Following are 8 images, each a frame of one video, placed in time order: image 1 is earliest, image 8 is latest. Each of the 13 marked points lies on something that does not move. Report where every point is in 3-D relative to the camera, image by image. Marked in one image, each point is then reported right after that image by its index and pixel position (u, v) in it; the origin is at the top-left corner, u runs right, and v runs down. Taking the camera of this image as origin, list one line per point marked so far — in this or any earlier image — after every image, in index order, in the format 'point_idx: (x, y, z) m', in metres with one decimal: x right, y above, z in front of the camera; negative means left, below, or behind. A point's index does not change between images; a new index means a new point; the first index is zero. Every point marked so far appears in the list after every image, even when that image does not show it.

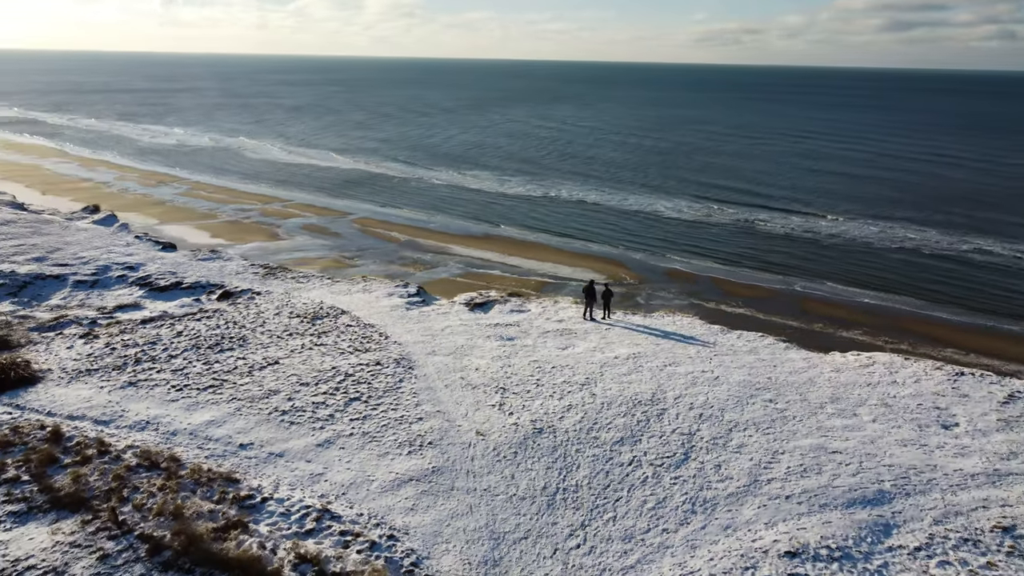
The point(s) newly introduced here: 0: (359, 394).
0: (-2.2, -1.5, +11.1) m
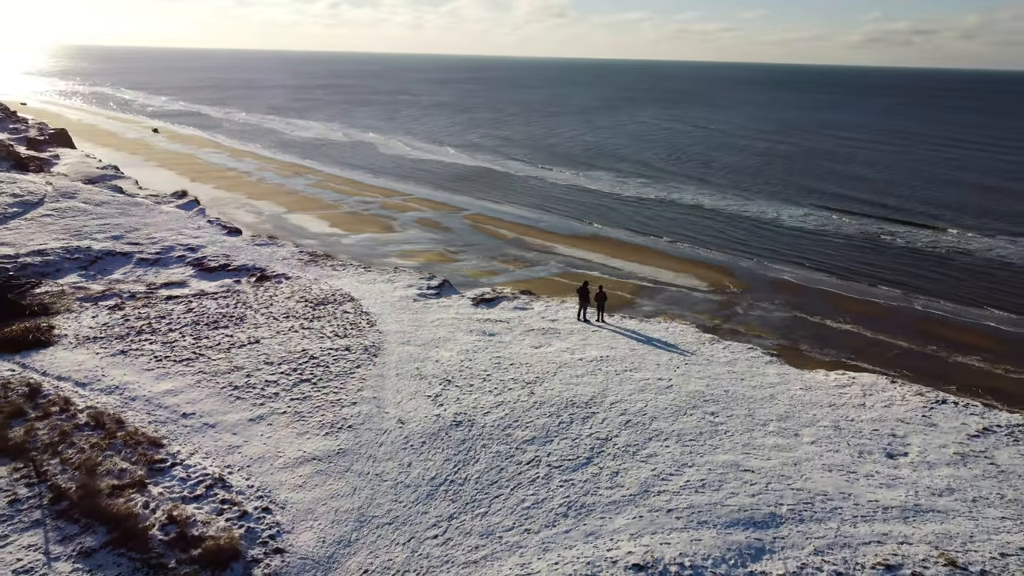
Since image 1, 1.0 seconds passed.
0: (-2.9, -1.3, +11.7) m
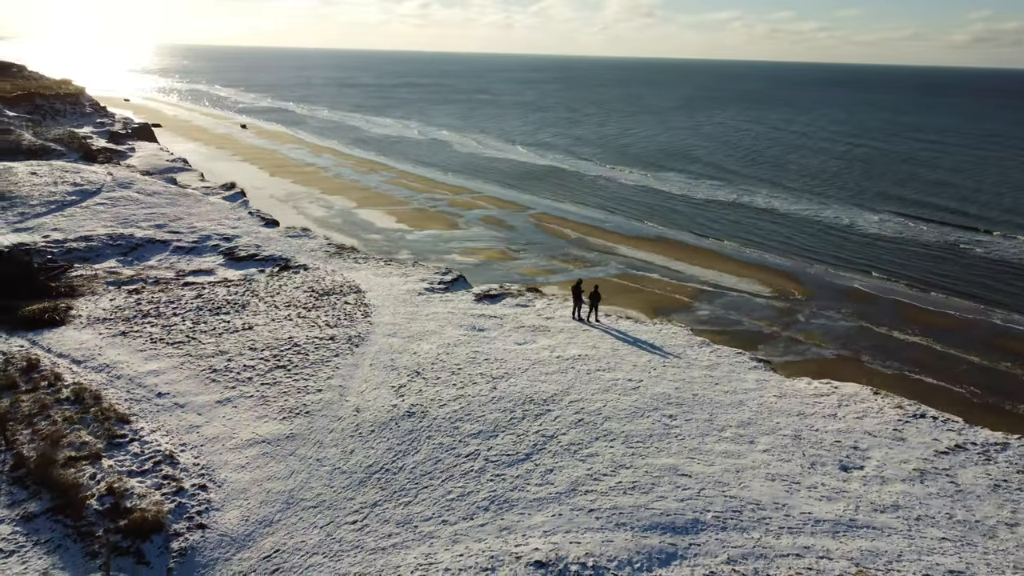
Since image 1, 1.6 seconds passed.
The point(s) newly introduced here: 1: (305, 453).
0: (-3.4, -1.1, +12.0) m
1: (-2.4, -1.9, +9.4) m
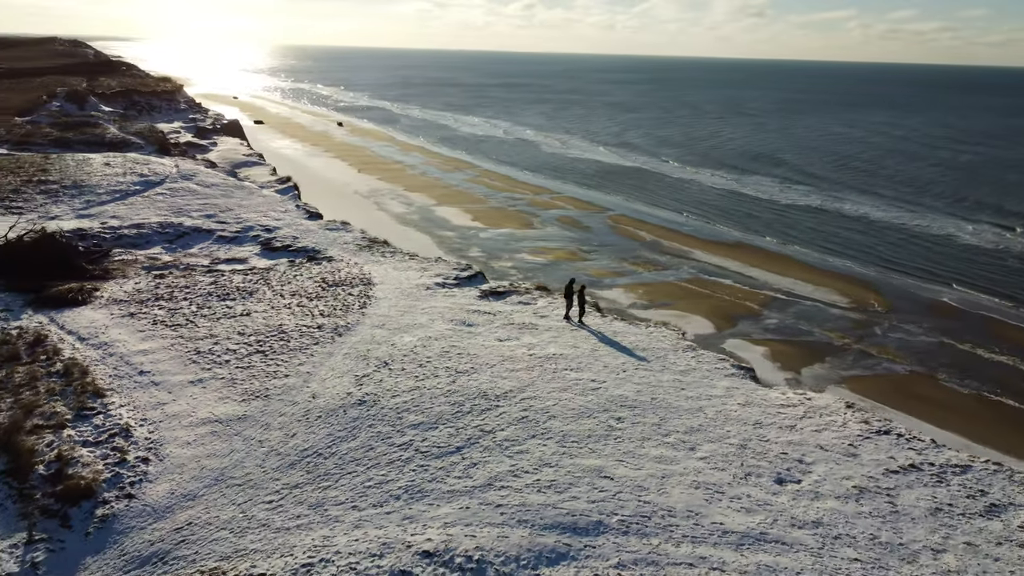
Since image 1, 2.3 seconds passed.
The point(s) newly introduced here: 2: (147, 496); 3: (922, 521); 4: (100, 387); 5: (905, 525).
0: (-3.8, -0.9, +12.5) m
1: (-3.2, -1.8, +9.8) m
2: (-3.9, -2.2, +8.5) m
3: (+4.1, -2.3, +8.0) m
4: (-5.7, -1.4, +11.0) m
5: (+3.9, -2.3, +8.0) m
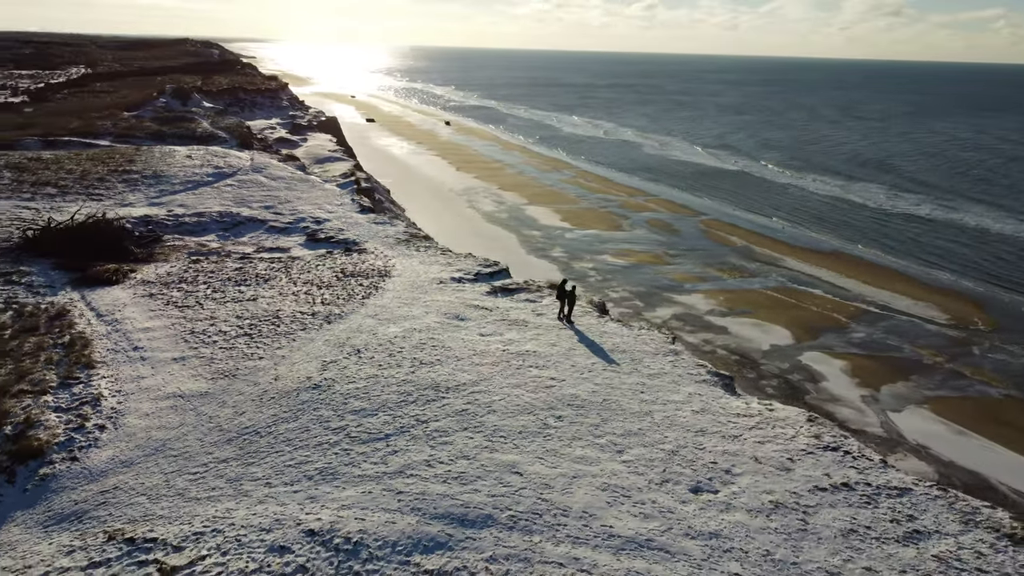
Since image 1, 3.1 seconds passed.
0: (-4.2, -0.7, +13.1) m
1: (-4.0, -1.6, +10.3) m
2: (-4.8, -2.0, +9.1) m
3: (+3.0, -2.4, +7.6) m
4: (-6.2, -1.1, +11.9) m
5: (+2.8, -2.4, +7.6) m
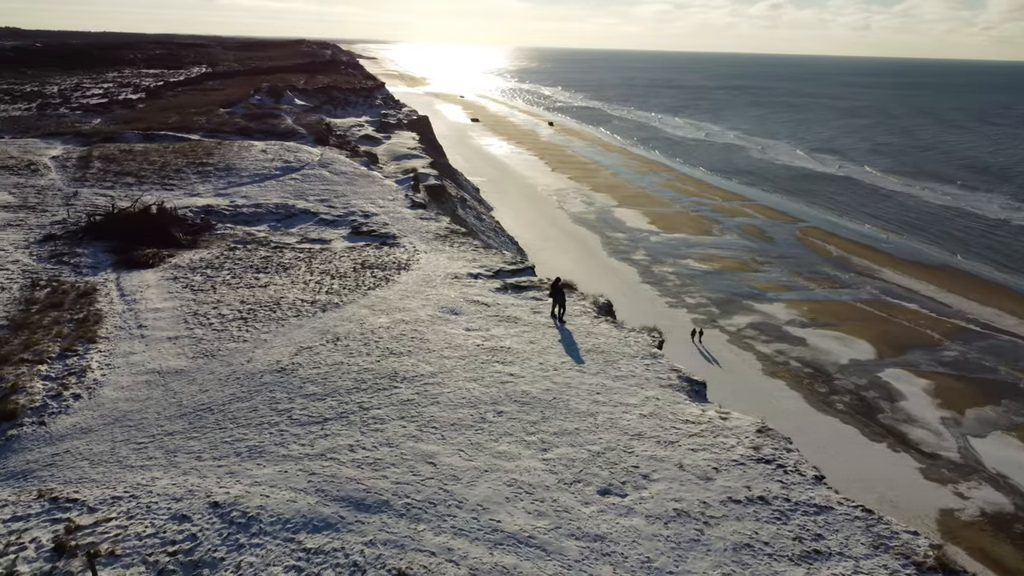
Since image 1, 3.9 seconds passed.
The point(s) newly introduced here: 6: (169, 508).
0: (-4.4, -0.5, +13.7) m
1: (-4.6, -1.3, +11.0) m
2: (-5.6, -1.7, +9.9) m
3: (+1.9, -2.4, +7.4) m
4: (-6.6, -0.8, +12.8) m
5: (+1.7, -2.4, +7.3) m
6: (-3.4, -2.2, +8.0) m
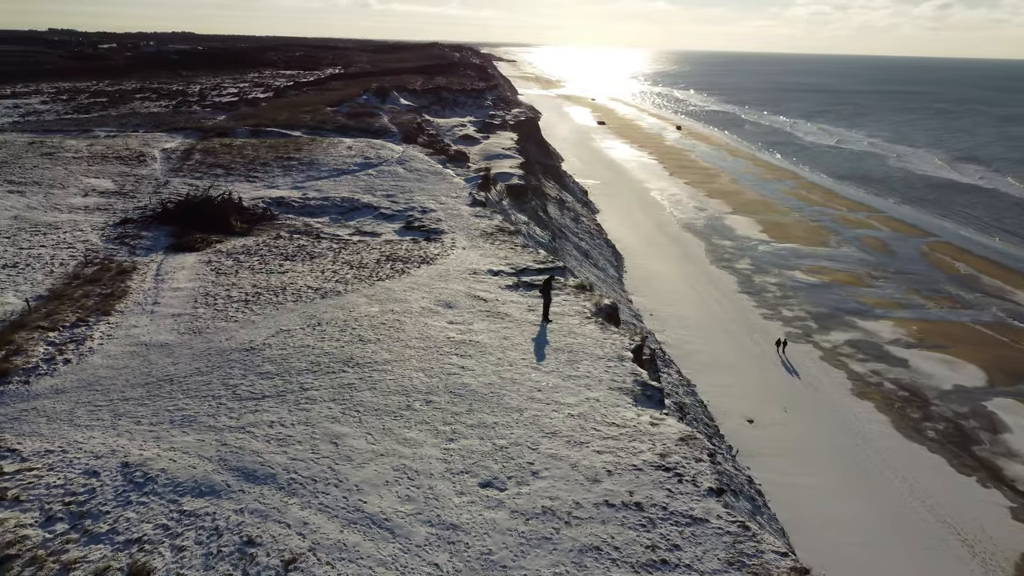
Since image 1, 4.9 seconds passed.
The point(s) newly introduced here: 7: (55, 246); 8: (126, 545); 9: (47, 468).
0: (-4.6, -0.2, +14.6) m
1: (-5.3, -1.0, +11.9) m
2: (-6.5, -1.3, +11.0) m
3: (+0.4, -2.4, +7.3) m
4: (-7.0, -0.4, +14.0) m
5: (+0.2, -2.4, +7.3) m
6: (-4.7, -1.9, +8.8) m
7: (-10.6, +1.0, +18.7) m
8: (-3.6, -2.4, +7.4) m
9: (-5.1, -2.0, +8.7) m
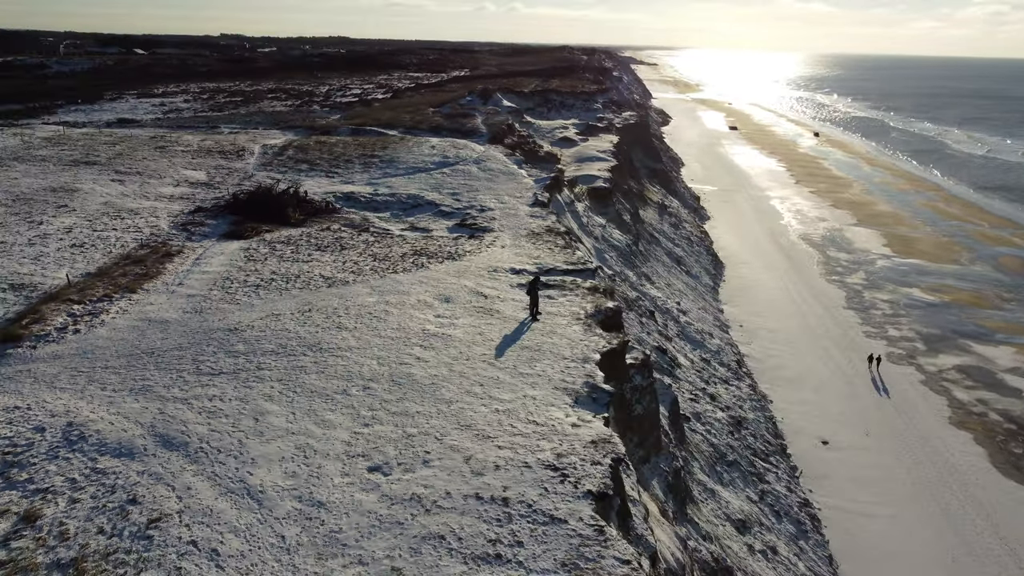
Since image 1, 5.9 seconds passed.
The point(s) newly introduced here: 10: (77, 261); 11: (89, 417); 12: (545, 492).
0: (-4.7, +0.1, +15.5) m
1: (-5.9, -0.7, +12.9) m
2: (-7.2, -0.9, +12.3) m
3: (-1.0, -2.3, +7.5) m
4: (-7.1, 0.0, +15.3) m
5: (-1.2, -2.3, +7.5) m
6: (-5.8, -1.6, +9.8) m
7: (-9.9, +1.5, +20.5) m
8: (-4.9, -2.1, +8.3) m
9: (-6.2, -1.6, +9.8) m
10: (-9.4, +0.6, +17.4) m
11: (-5.2, -1.6, +9.8) m
12: (+0.3, -2.1, +8.2) m
